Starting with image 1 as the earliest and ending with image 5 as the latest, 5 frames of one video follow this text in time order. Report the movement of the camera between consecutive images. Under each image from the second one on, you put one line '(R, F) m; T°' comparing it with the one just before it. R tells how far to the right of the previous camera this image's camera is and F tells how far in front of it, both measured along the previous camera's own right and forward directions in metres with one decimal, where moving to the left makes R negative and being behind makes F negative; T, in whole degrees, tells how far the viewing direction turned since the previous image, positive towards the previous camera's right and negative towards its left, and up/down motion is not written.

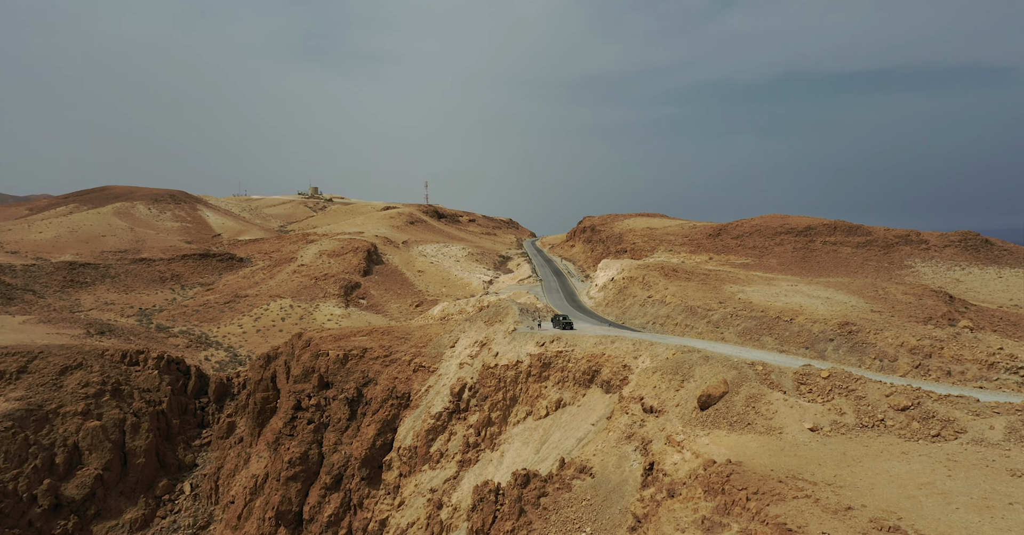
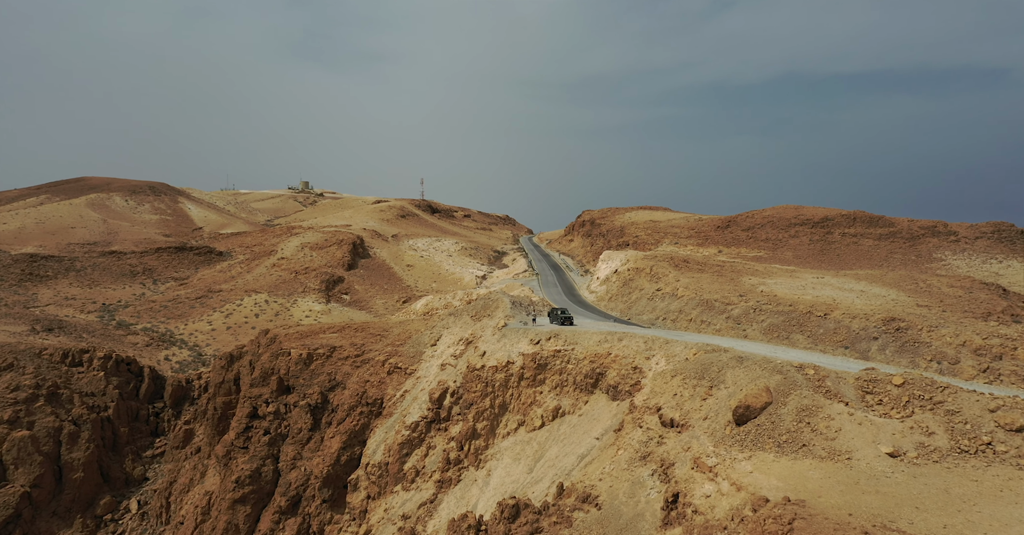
(+0.3, +3.8) m; 0°
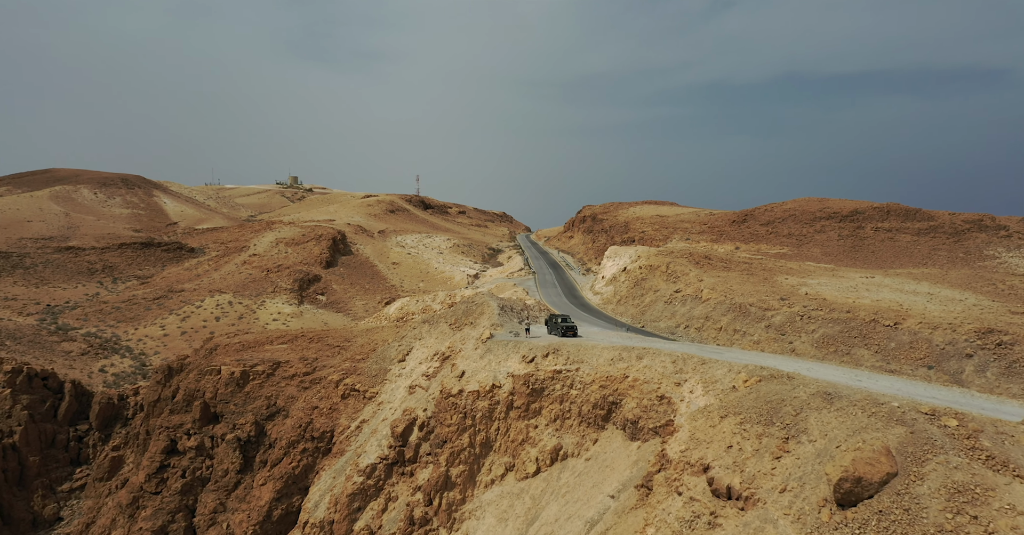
(+0.4, +5.1) m; 0°
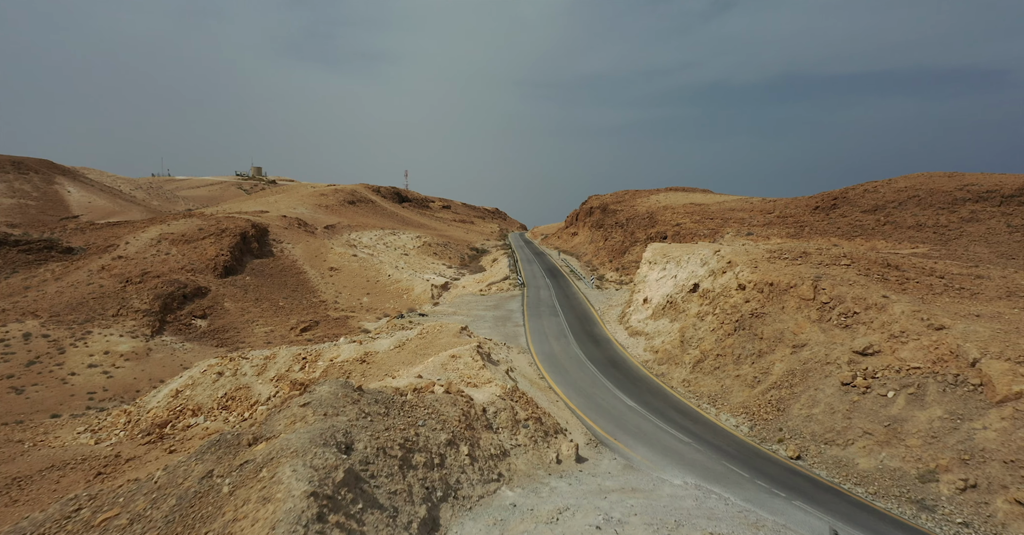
(+1.2, +16.2) m; 0°
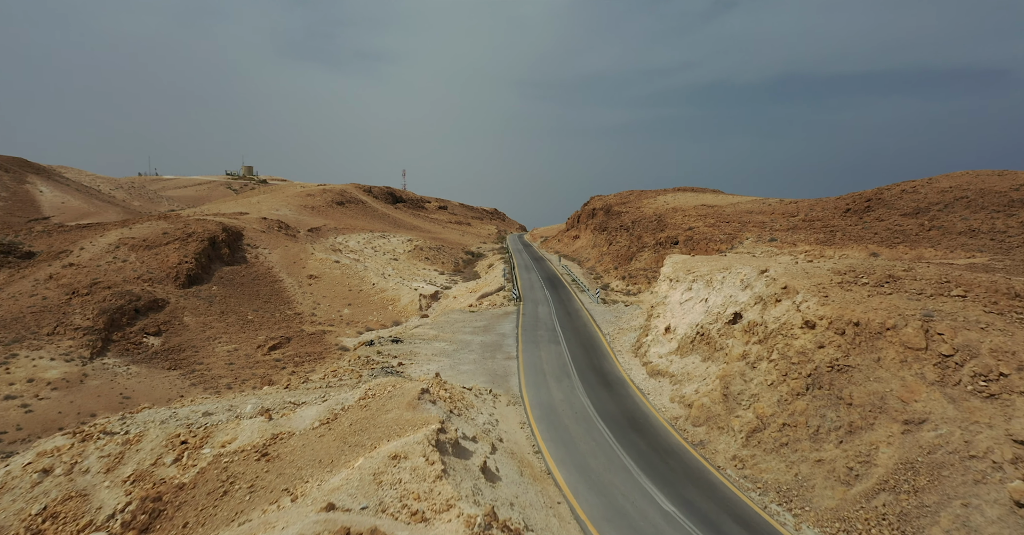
(+0.3, +3.7) m; 0°
